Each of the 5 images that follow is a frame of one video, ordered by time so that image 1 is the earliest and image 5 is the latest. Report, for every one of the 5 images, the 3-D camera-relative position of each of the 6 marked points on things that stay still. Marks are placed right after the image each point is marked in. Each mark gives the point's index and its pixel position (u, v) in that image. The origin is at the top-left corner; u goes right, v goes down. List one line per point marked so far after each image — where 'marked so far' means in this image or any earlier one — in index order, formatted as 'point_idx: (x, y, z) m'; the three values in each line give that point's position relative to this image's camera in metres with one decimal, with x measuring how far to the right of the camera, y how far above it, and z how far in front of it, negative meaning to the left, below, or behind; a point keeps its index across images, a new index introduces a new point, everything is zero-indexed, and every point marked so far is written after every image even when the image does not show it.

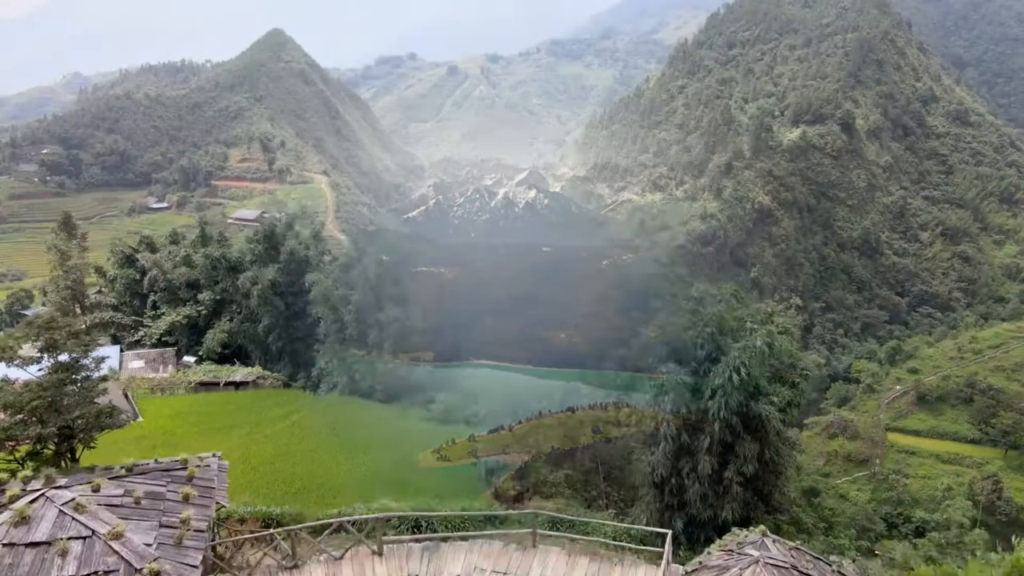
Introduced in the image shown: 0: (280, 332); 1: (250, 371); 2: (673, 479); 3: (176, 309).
0: (-5.9, -1.1, +16.1) m
1: (-6.6, -2.1, +15.6) m
2: (+2.3, -2.8, +9.1) m
3: (-9.8, -0.6, +18.2) m
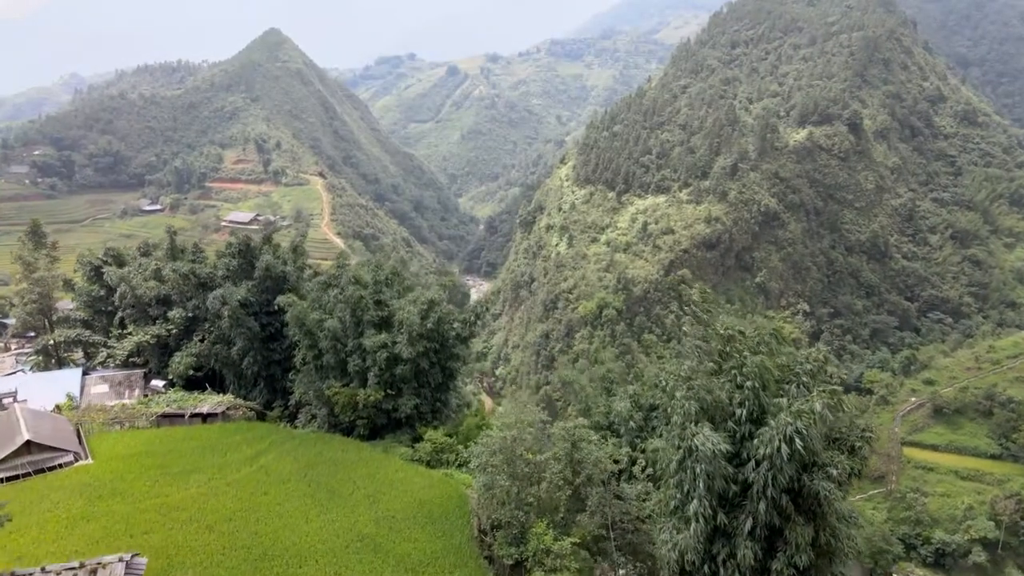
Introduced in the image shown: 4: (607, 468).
0: (-6.0, -1.6, +14.6) m
1: (-6.6, -2.5, +14.1) m
2: (+2.3, -3.2, +7.7) m
3: (-9.8, -1.1, +16.8) m
4: (+1.3, -2.5, +8.7) m
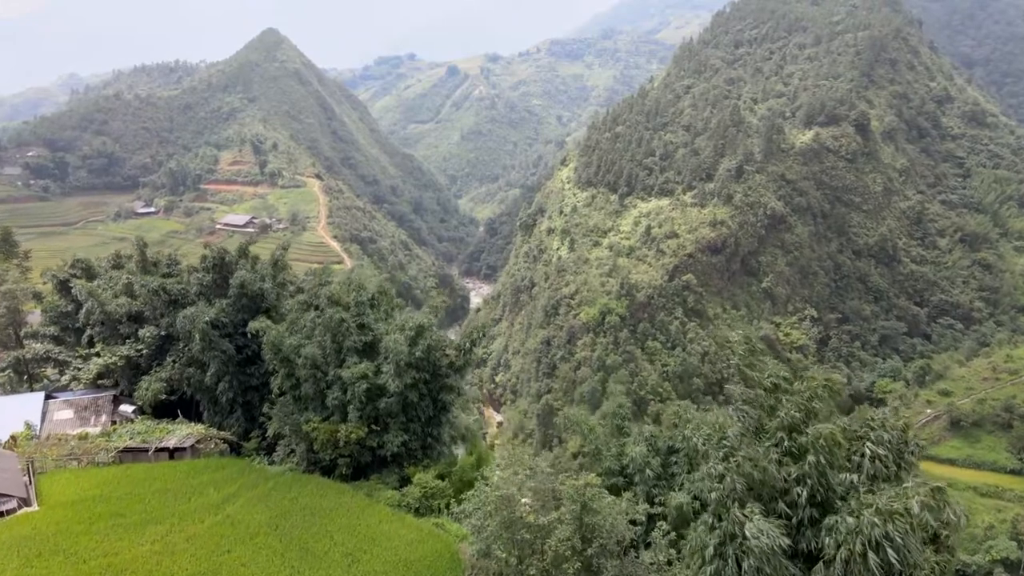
0: (-6.0, -2.0, +13.3) m
1: (-6.6, -2.9, +12.8) m
2: (+2.3, -3.6, +6.4) m
3: (-9.8, -1.5, +15.5) m
4: (+1.3, -2.9, +7.4) m
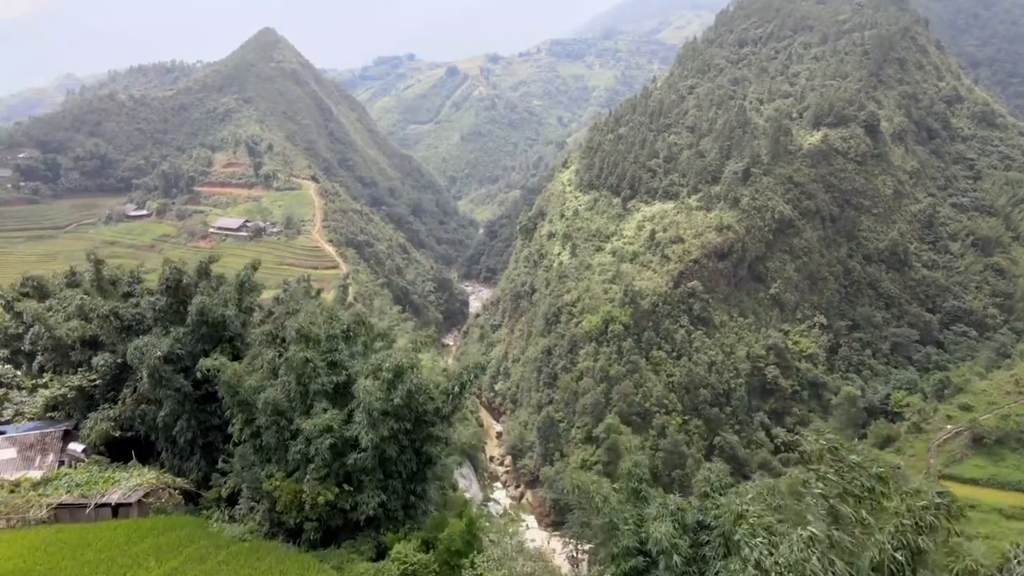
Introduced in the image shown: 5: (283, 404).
0: (-6.0, -2.5, +11.6) m
1: (-6.7, -3.4, +11.2) m
2: (+2.2, -4.1, +4.7) m
3: (-9.9, -2.0, +13.8) m
4: (+1.3, -3.4, +5.7) m
5: (-3.4, -1.7, +9.4) m
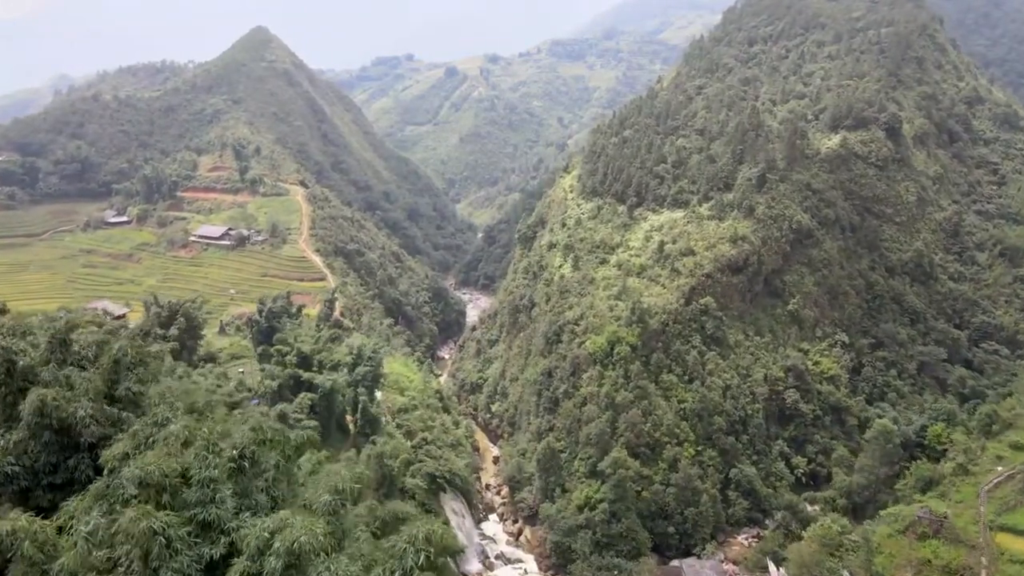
0: (-6.2, -3.6, +8.0) m
1: (-6.9, -4.5, +7.5) m
2: (+2.0, -5.2, +1.0) m
3: (-10.1, -3.1, +10.2) m
4: (+1.0, -4.5, +2.1) m
5: (-3.6, -2.8, +5.7) m
